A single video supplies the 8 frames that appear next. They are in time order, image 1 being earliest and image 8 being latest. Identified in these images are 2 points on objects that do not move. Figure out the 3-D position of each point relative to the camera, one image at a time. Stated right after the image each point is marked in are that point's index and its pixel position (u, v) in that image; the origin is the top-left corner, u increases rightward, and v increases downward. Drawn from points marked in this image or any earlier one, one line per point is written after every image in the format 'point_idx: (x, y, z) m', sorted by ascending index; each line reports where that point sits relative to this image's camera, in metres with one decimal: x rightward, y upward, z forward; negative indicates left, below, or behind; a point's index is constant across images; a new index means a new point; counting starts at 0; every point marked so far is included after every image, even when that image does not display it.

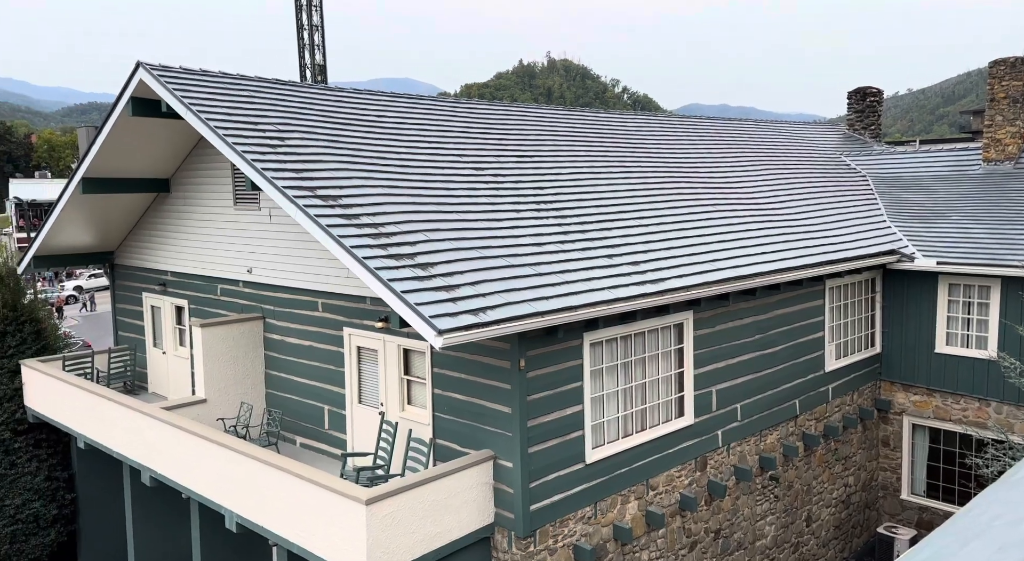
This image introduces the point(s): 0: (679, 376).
0: (+2.2, -1.2, +12.9) m
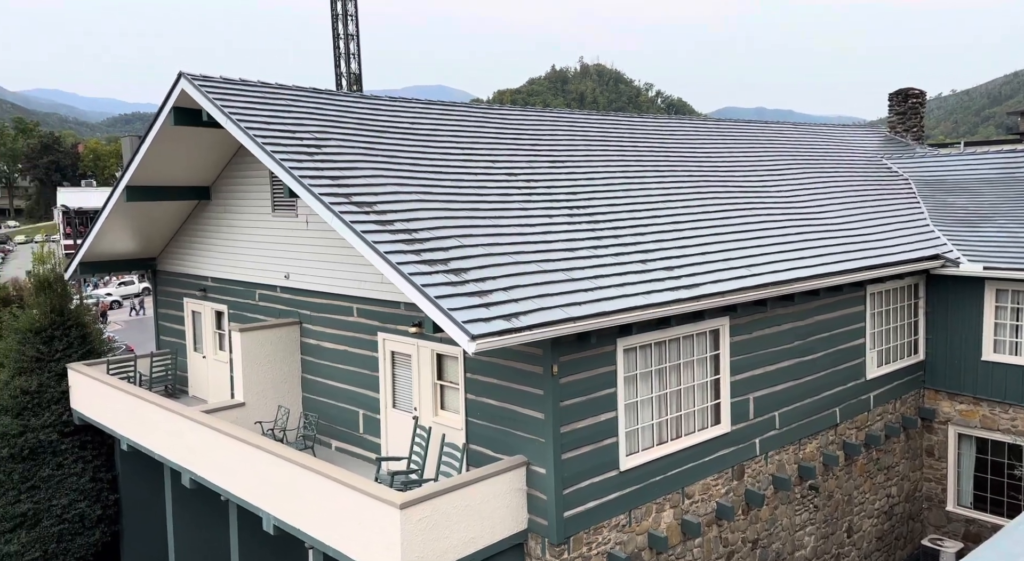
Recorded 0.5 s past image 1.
0: (+2.6, -1.3, +12.8) m
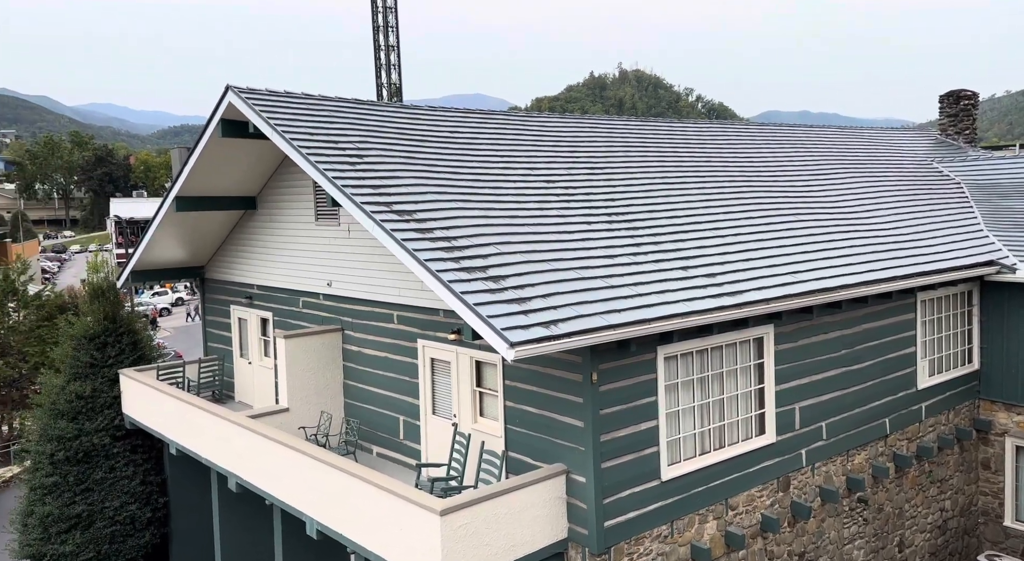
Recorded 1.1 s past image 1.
0: (+3.1, -1.4, +12.6) m
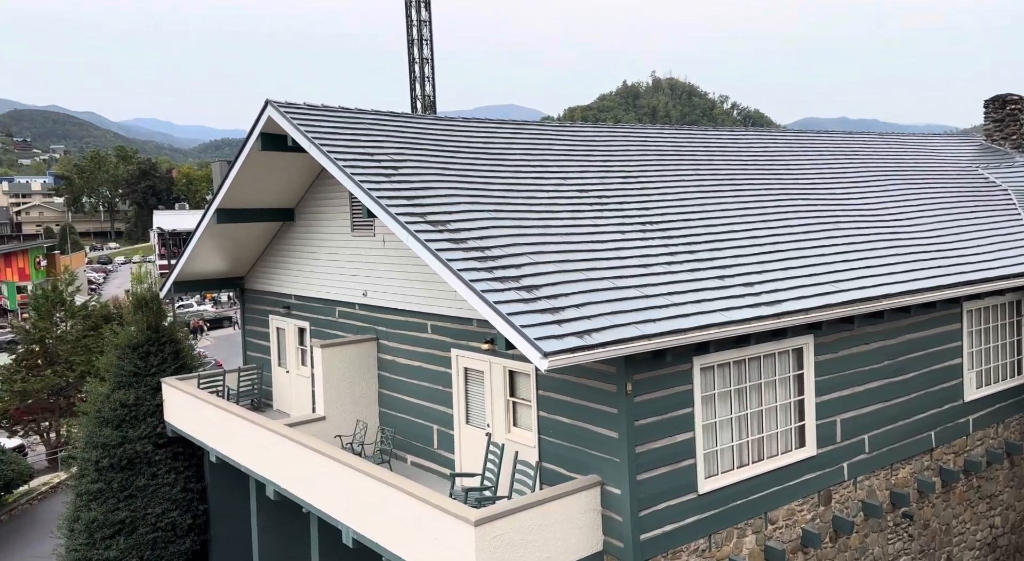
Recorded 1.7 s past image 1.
0: (+3.5, -1.5, +12.4) m
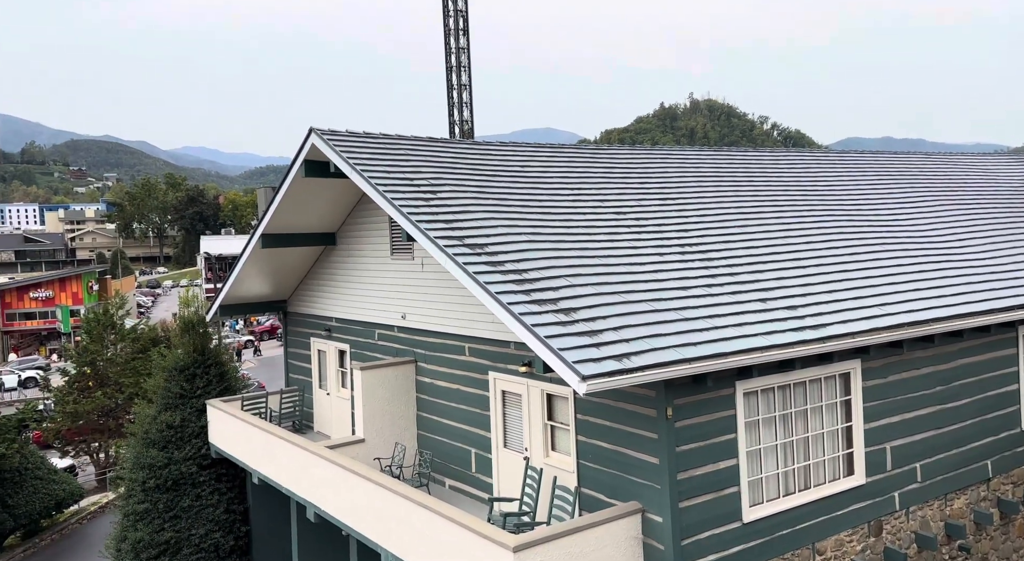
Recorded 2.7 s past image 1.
0: (+4.0, -1.8, +12.0) m
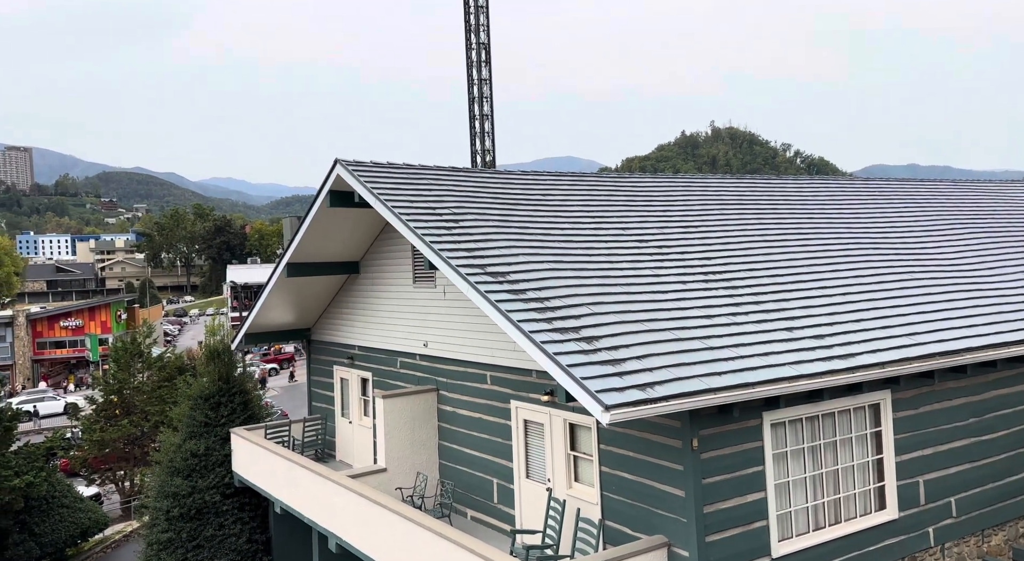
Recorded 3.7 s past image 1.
0: (+4.2, -2.1, +11.7) m
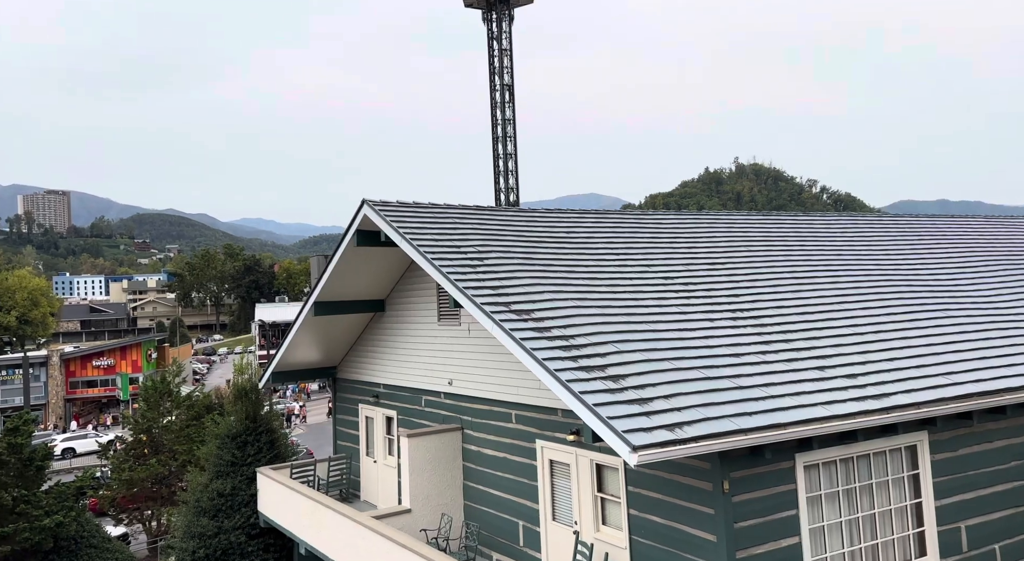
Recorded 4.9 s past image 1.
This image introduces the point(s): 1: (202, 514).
0: (+4.5, -2.5, +11.3) m
1: (-4.6, -3.6, +15.3) m
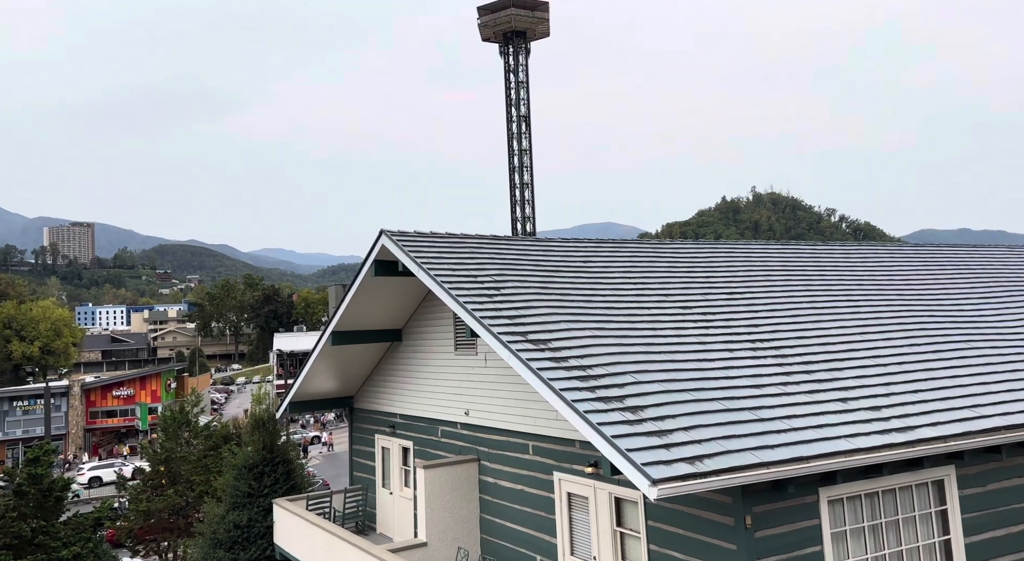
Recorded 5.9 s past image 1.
0: (+4.7, -2.9, +11.0) m
1: (-4.3, -4.1, +15.2) m
